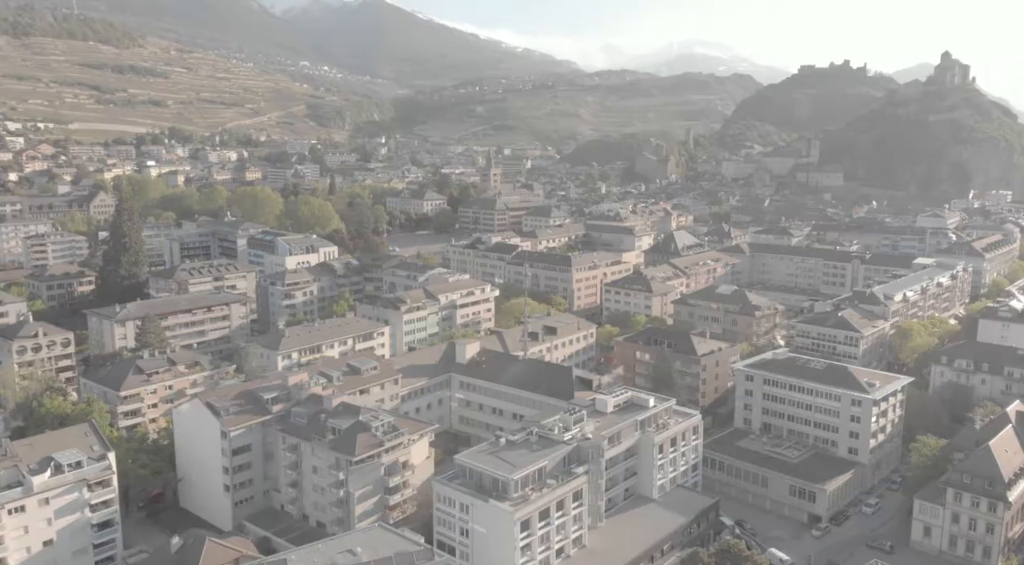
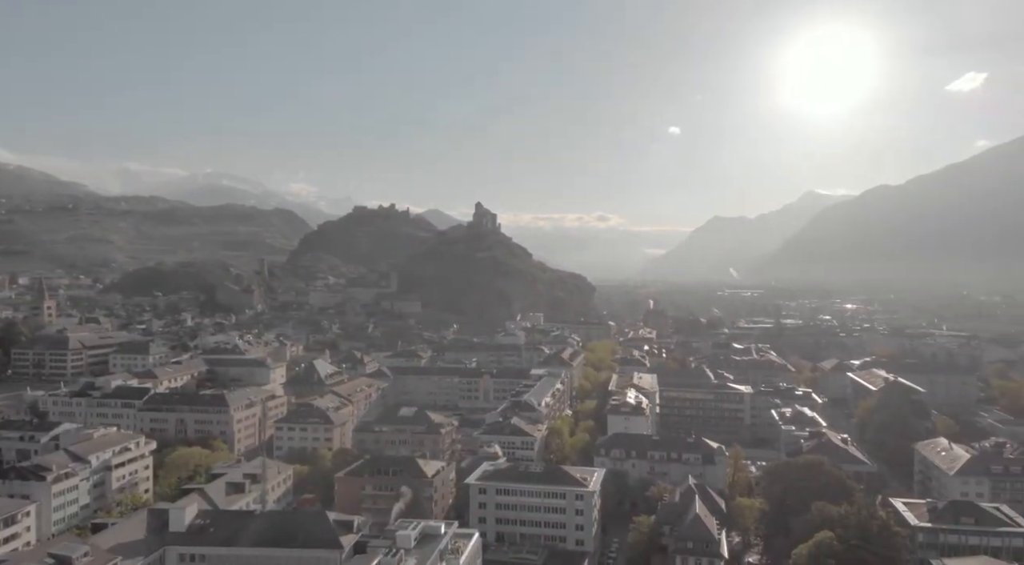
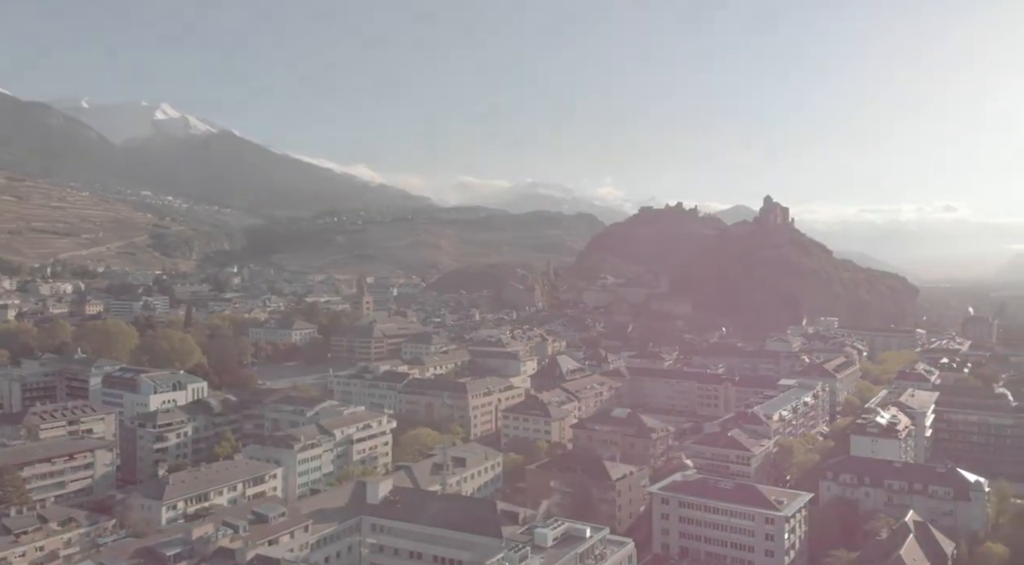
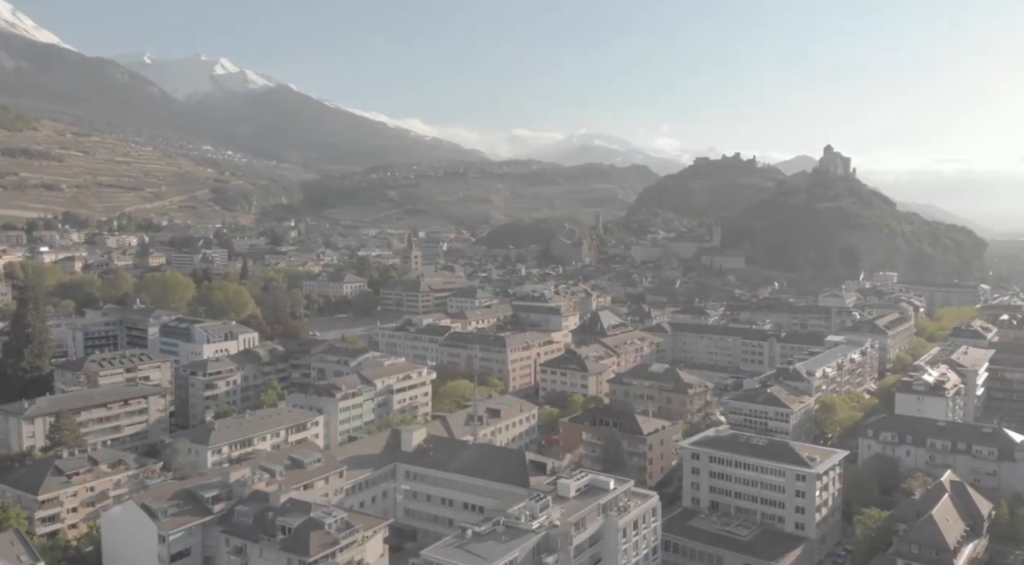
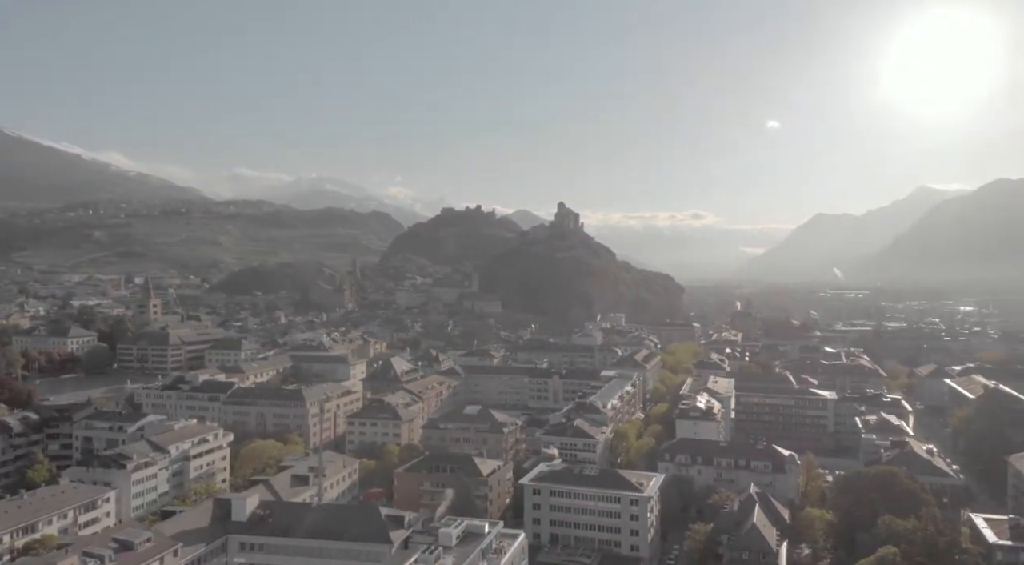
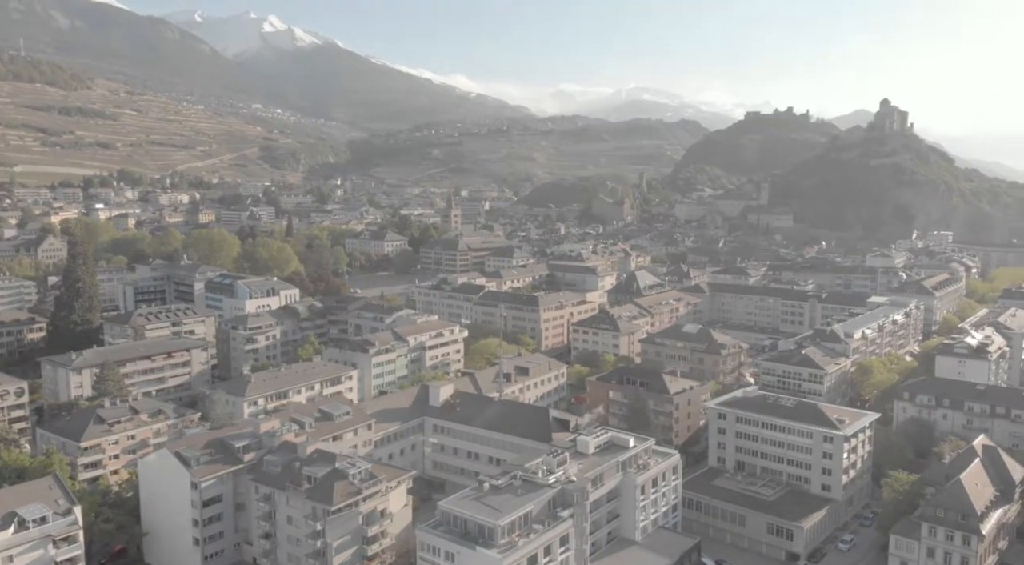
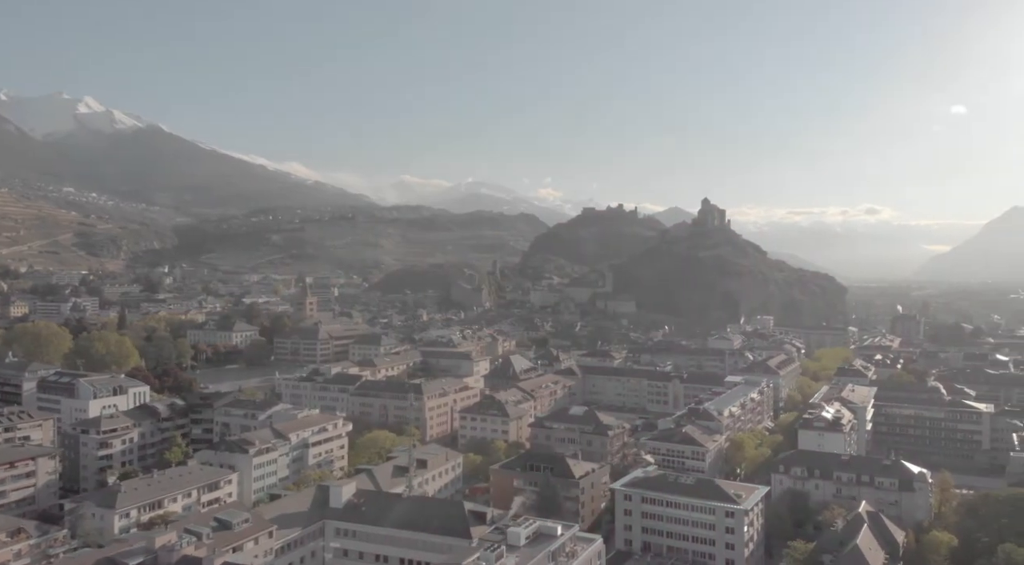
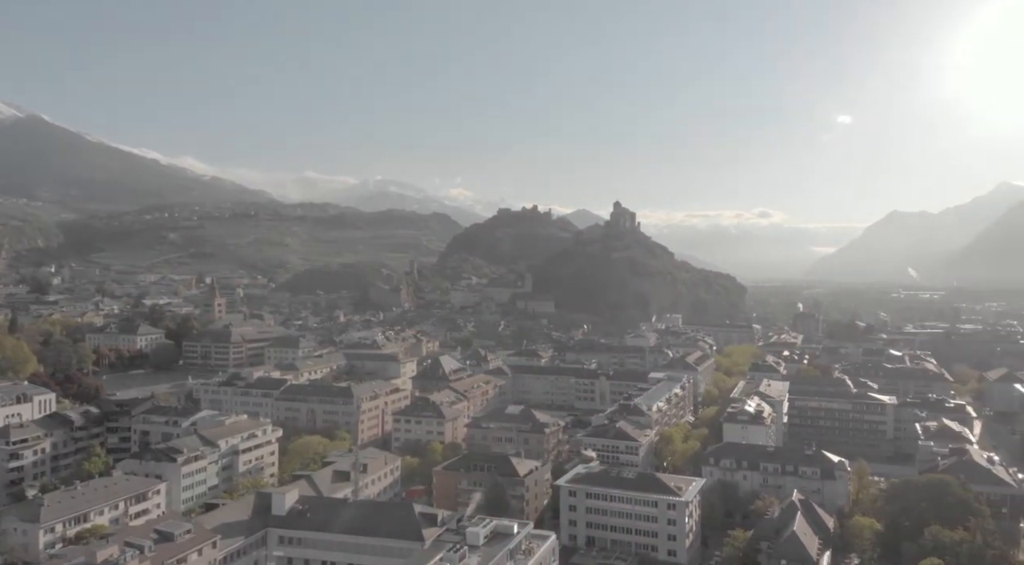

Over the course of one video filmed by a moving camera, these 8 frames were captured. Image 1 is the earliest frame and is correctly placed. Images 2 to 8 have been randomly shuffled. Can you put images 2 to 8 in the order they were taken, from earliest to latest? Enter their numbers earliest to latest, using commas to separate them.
6, 4, 3, 7, 8, 5, 2
